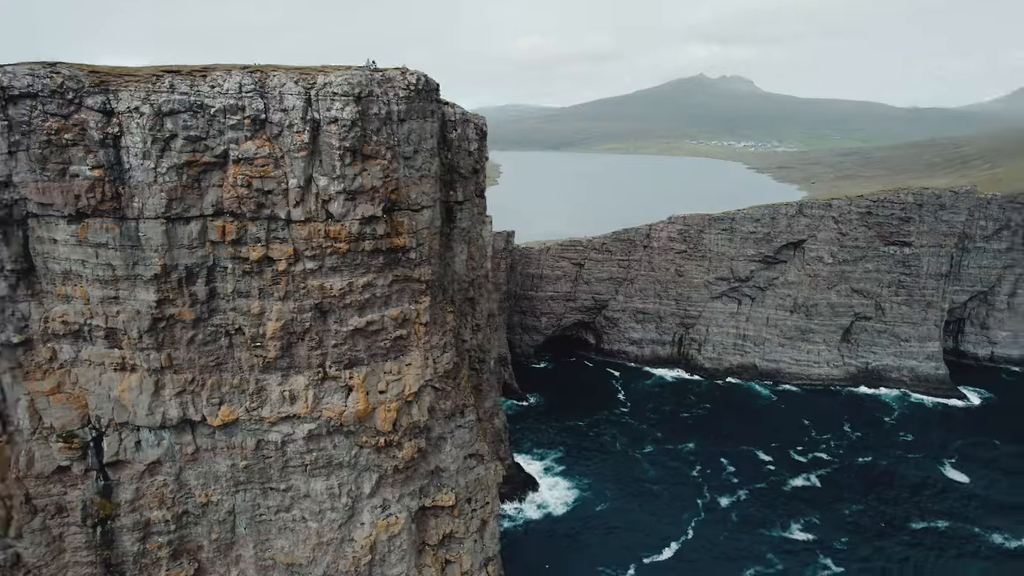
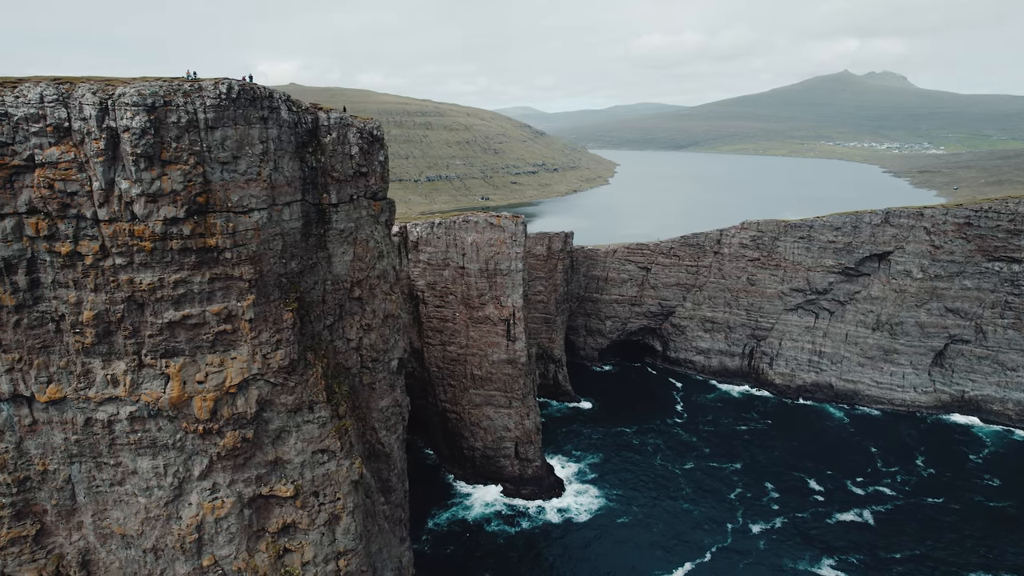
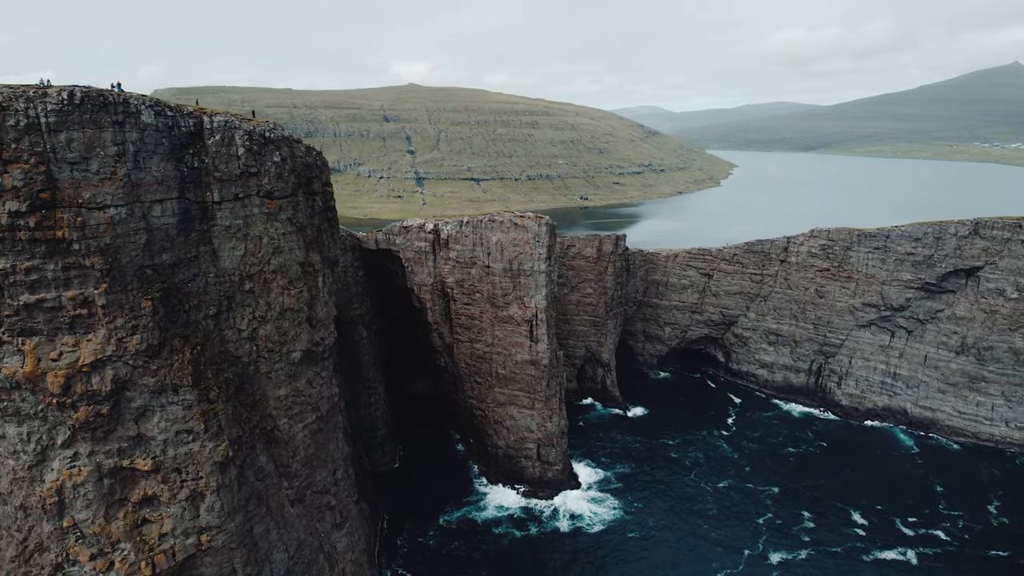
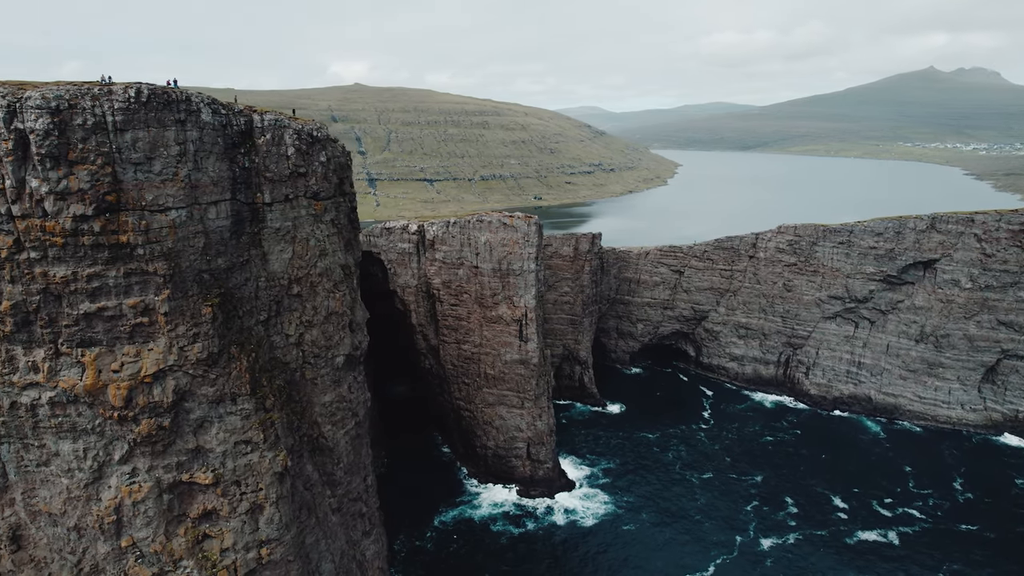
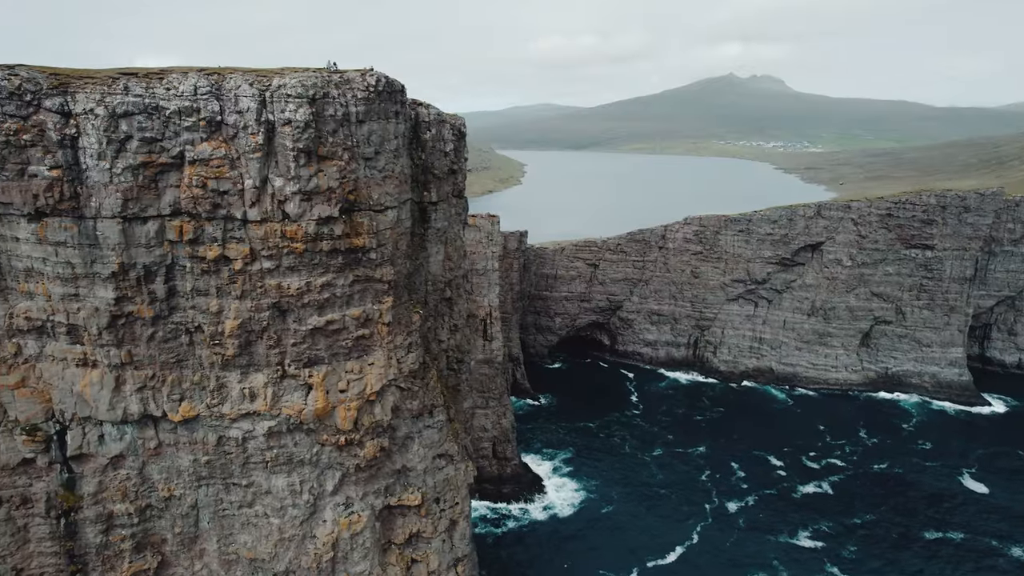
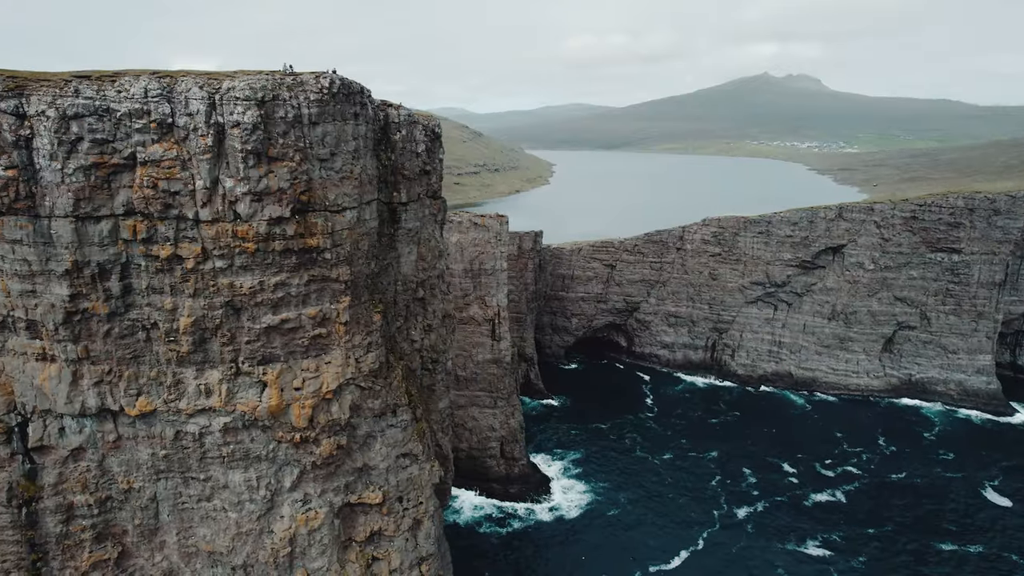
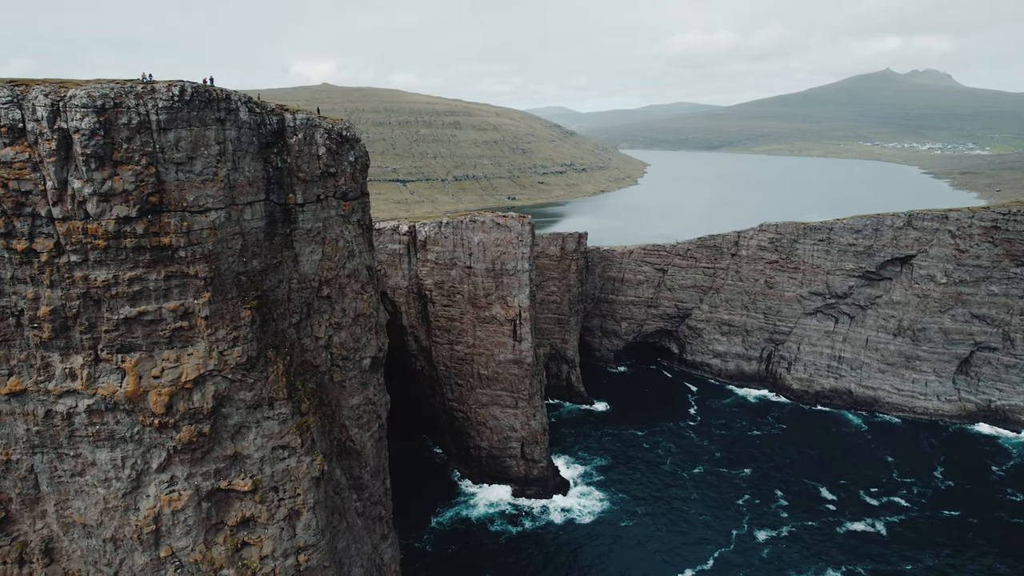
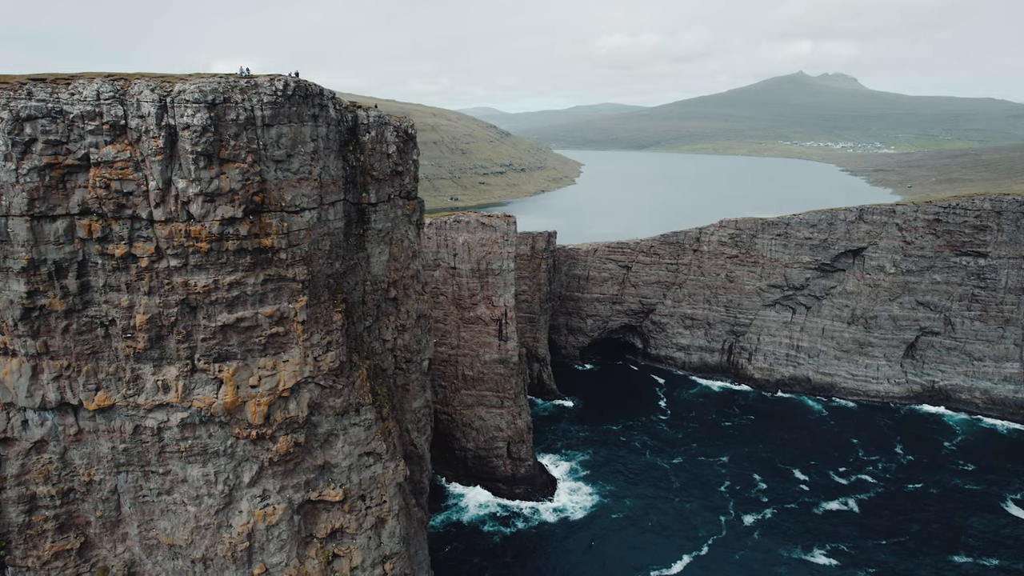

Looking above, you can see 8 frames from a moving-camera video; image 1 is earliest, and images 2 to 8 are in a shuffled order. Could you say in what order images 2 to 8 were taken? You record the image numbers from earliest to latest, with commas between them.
5, 6, 8, 2, 7, 4, 3
